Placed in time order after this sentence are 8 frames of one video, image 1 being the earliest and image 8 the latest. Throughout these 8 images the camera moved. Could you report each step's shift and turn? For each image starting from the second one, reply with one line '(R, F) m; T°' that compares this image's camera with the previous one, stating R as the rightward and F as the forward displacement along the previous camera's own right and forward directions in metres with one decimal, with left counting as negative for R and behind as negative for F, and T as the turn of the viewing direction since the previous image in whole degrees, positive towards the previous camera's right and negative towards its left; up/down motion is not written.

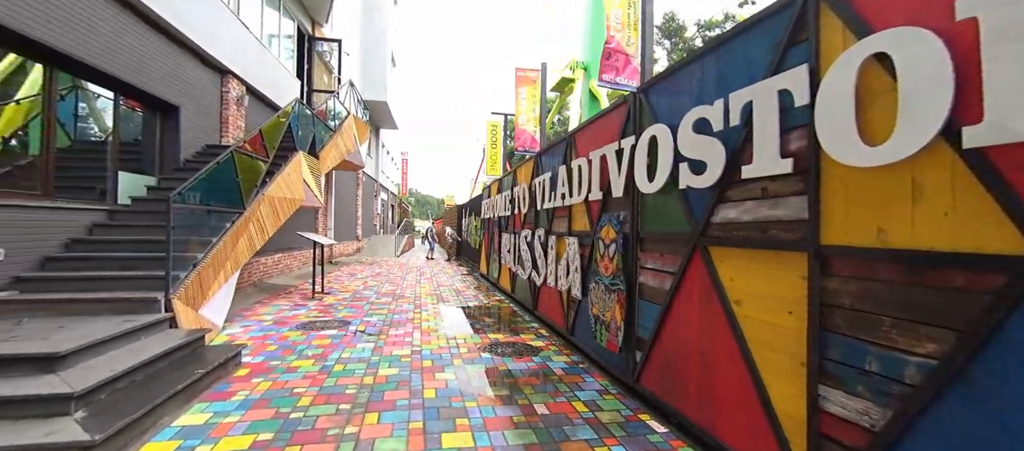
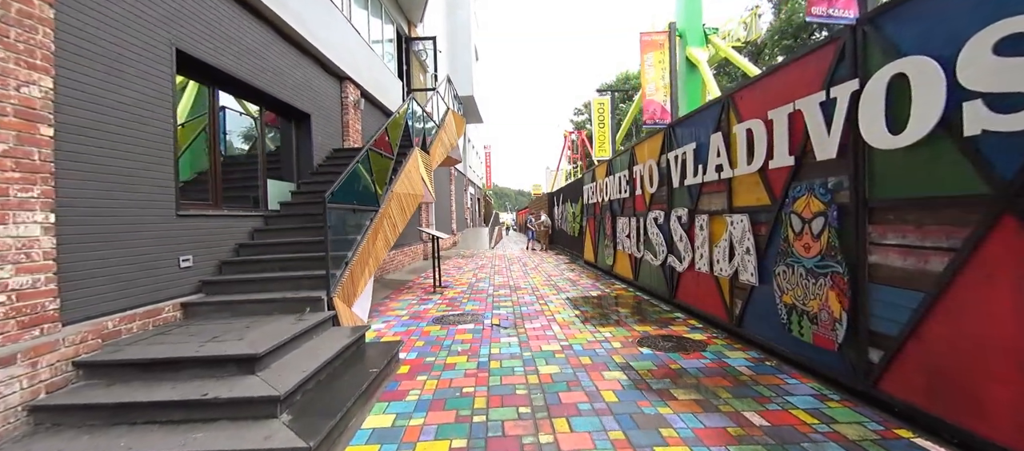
(-0.8, +0.3) m; -11°
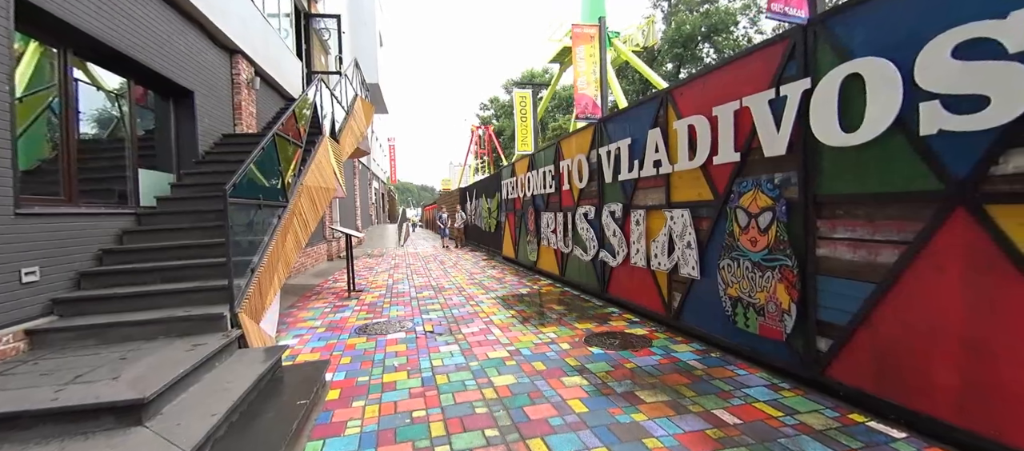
(-0.3, +0.4) m; +13°
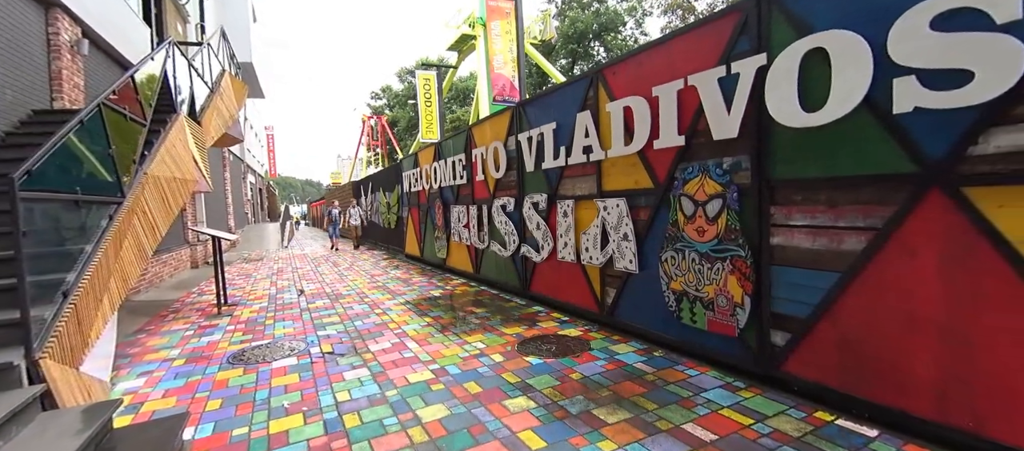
(-0.2, +0.7) m; +14°
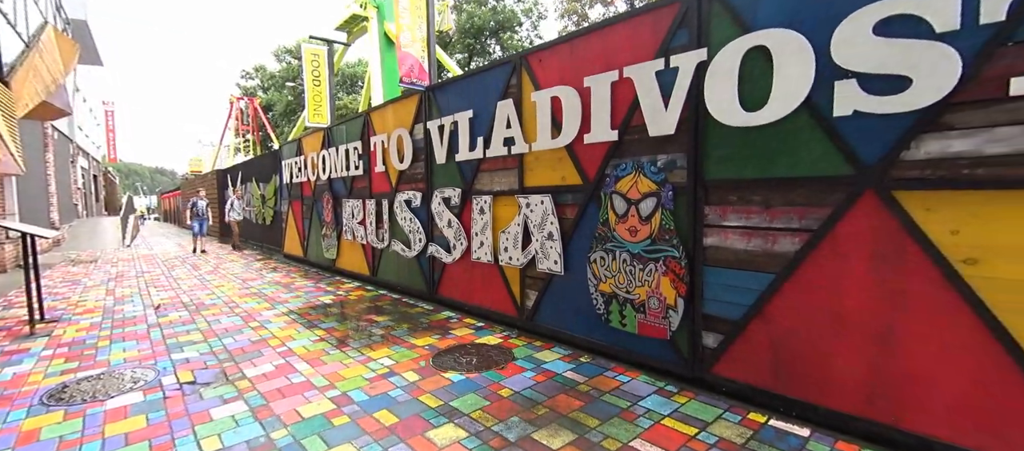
(-0.2, +0.5) m; +15°
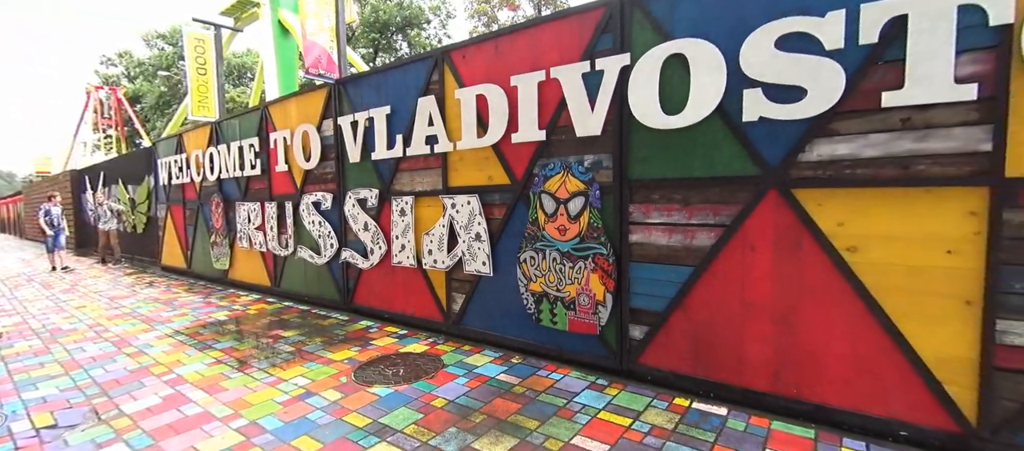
(-0.1, +0.1) m; +12°
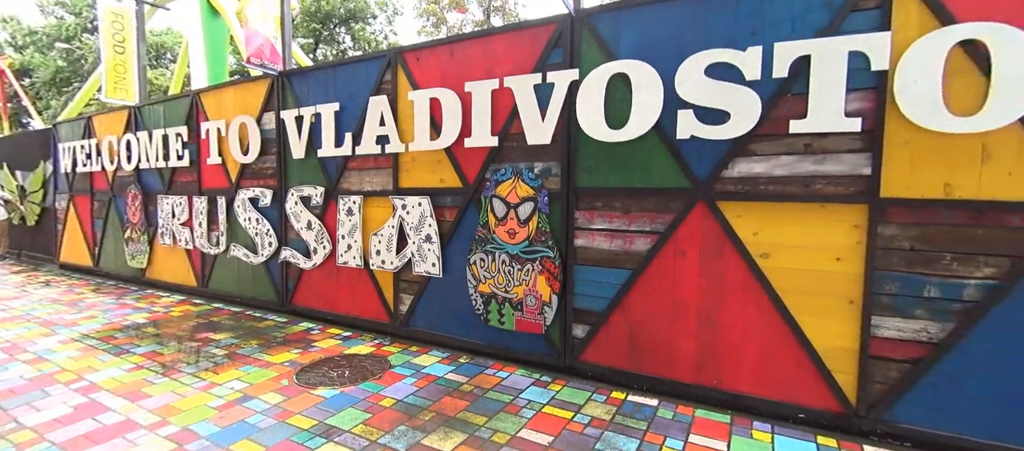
(0.0, -0.1) m; +8°
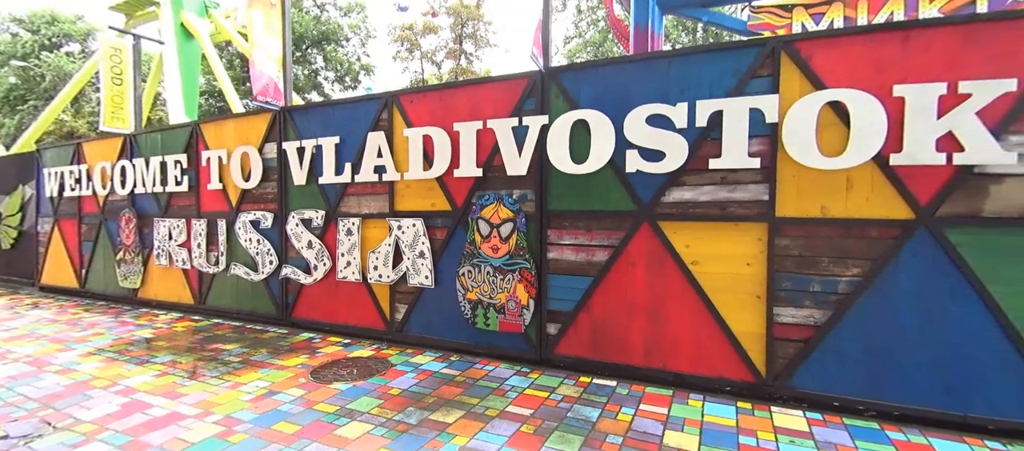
(-0.1, -0.6) m; +4°
